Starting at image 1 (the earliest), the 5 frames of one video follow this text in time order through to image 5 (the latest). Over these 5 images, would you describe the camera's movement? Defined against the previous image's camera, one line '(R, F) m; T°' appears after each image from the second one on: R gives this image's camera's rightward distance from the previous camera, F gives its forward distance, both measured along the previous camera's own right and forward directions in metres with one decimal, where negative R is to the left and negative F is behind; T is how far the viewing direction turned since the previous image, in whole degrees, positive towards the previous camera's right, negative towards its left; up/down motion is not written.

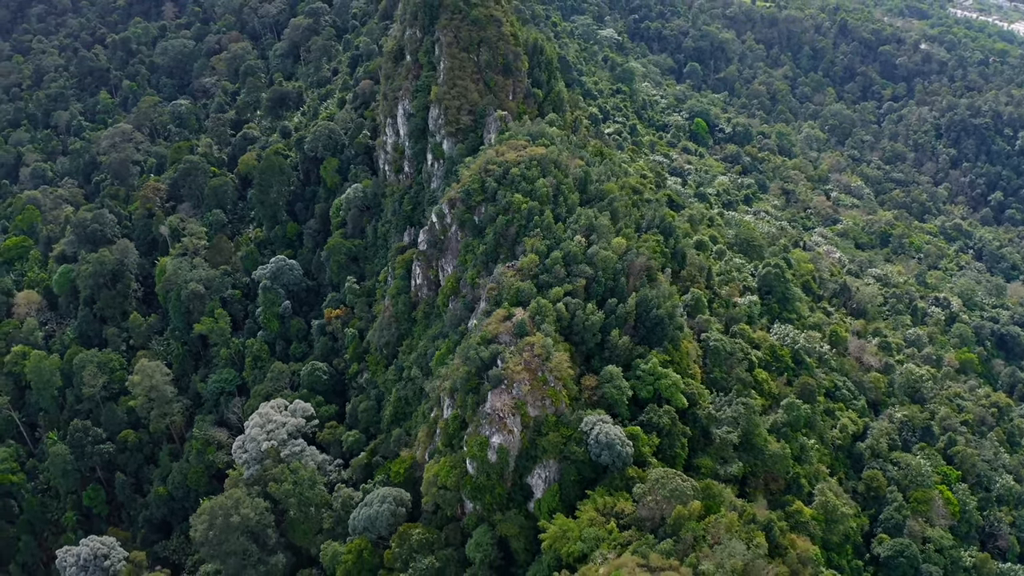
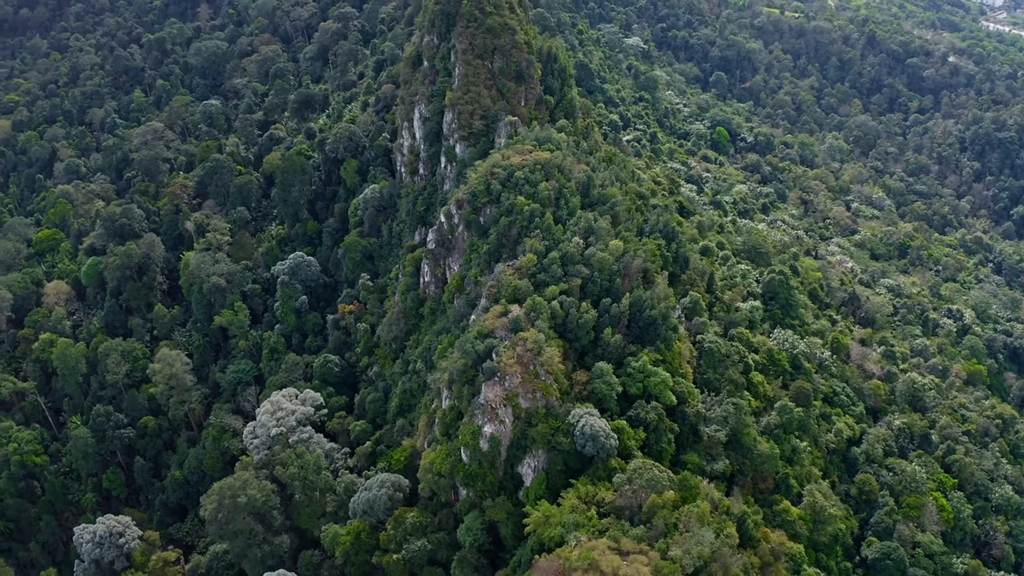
(+1.2, -1.4) m; -2°
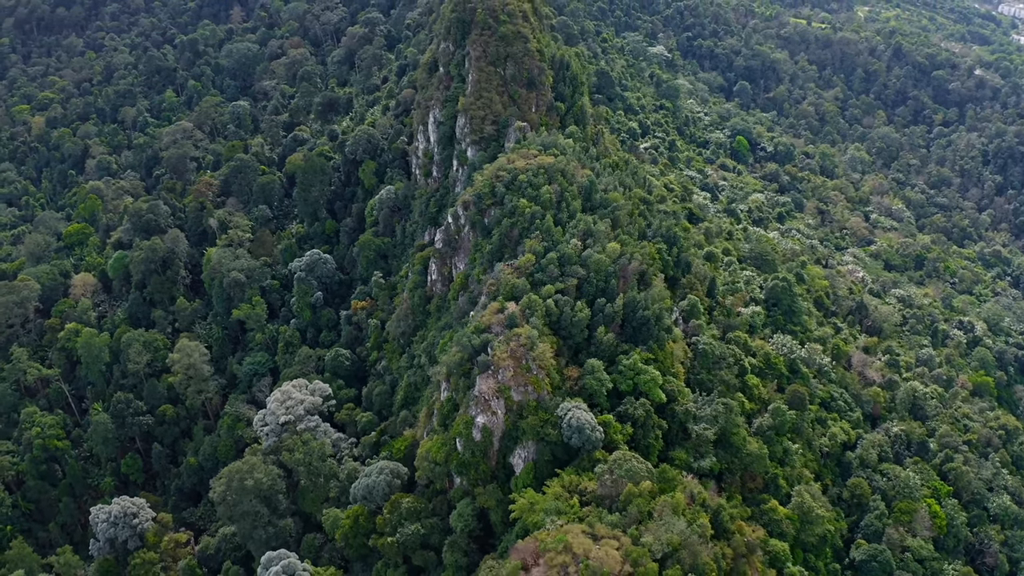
(+1.2, -1.4) m; -2°
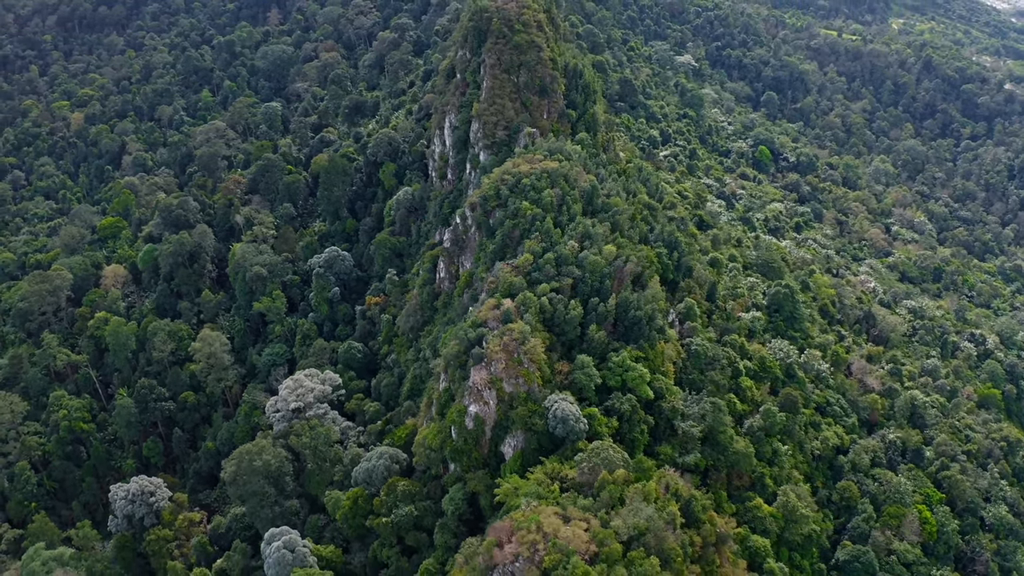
(+1.5, -1.7) m; -2°
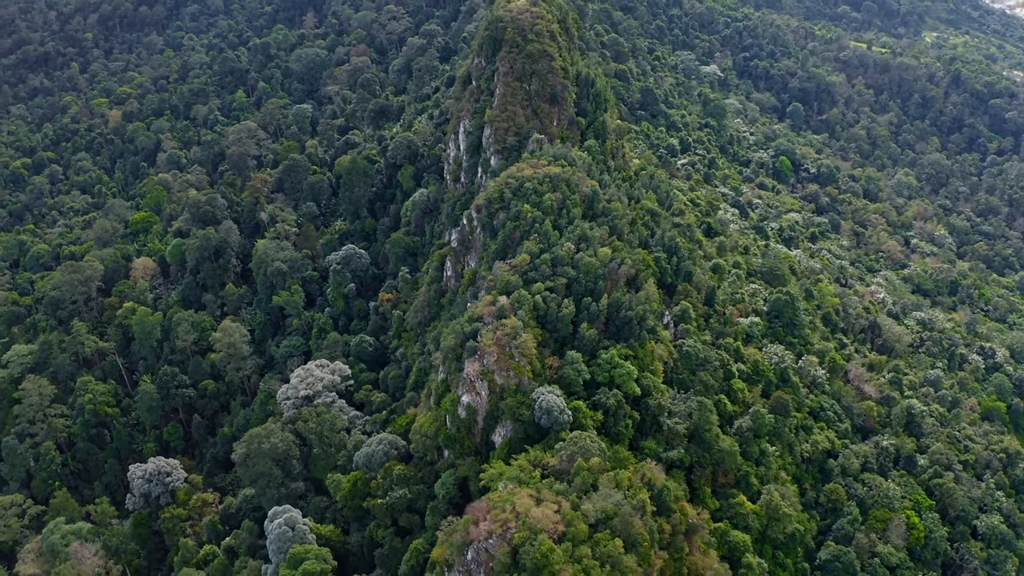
(+1.6, -1.8) m; -2°
